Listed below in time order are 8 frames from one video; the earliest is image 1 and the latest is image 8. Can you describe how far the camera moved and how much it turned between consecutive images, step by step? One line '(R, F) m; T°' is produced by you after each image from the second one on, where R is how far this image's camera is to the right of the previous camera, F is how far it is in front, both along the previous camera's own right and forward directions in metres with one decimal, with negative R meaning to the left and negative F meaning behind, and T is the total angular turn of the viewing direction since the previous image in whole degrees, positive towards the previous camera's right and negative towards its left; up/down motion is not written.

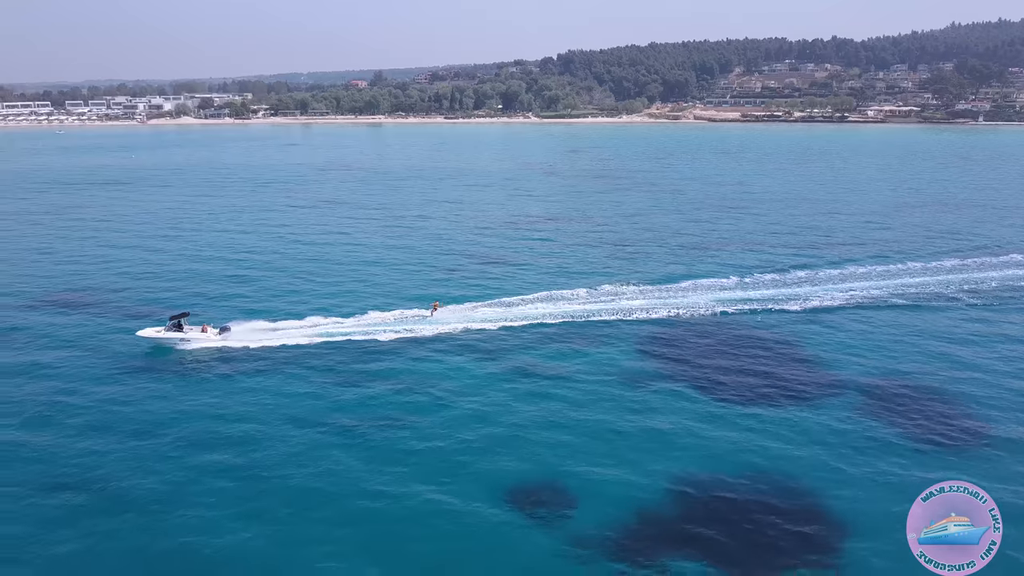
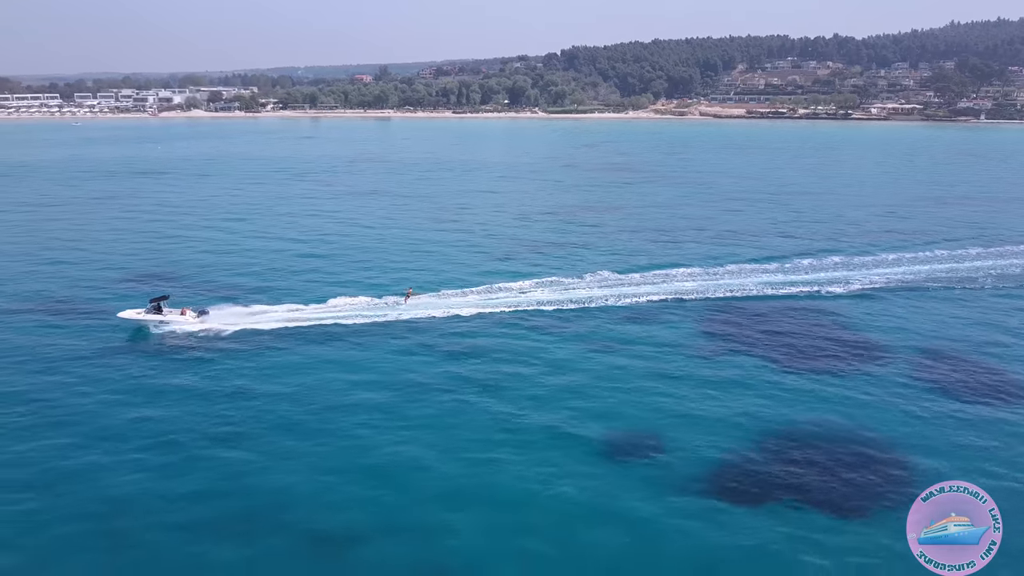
(-3.6, -3.2) m; 0°
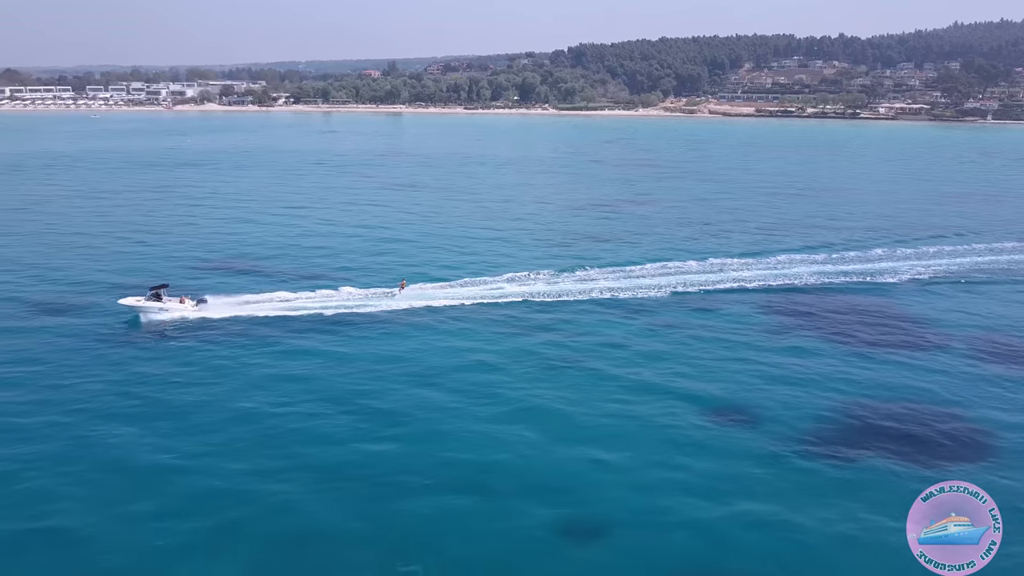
(-4.0, -2.6) m; 0°
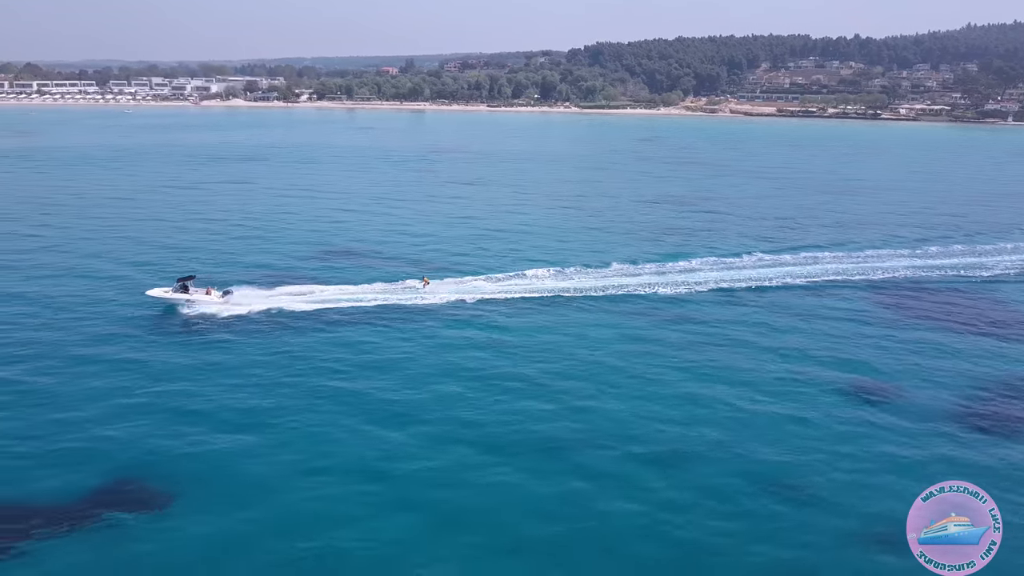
(-6.1, -2.4) m; 0°
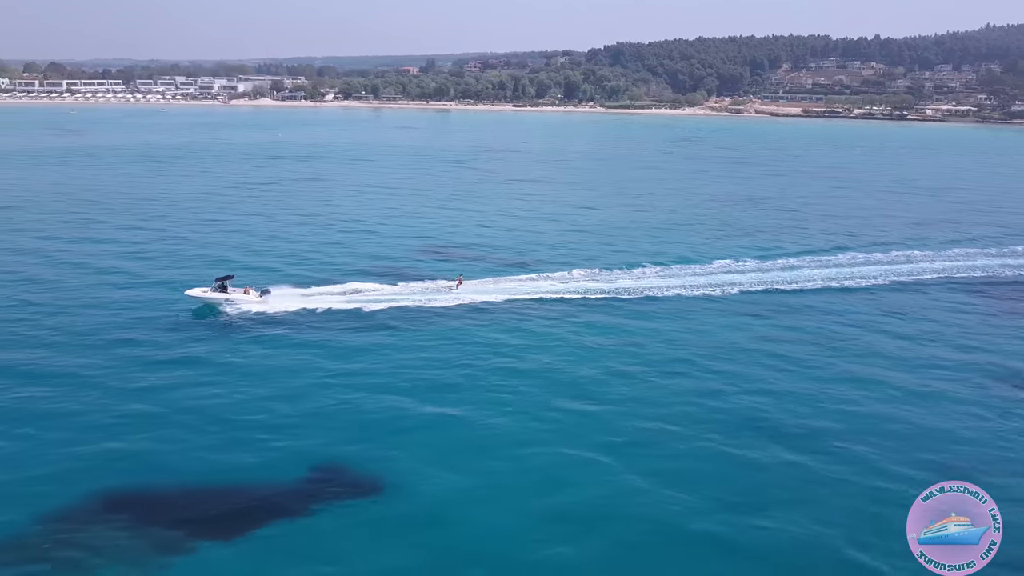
(-5.6, -1.5) m; -1°
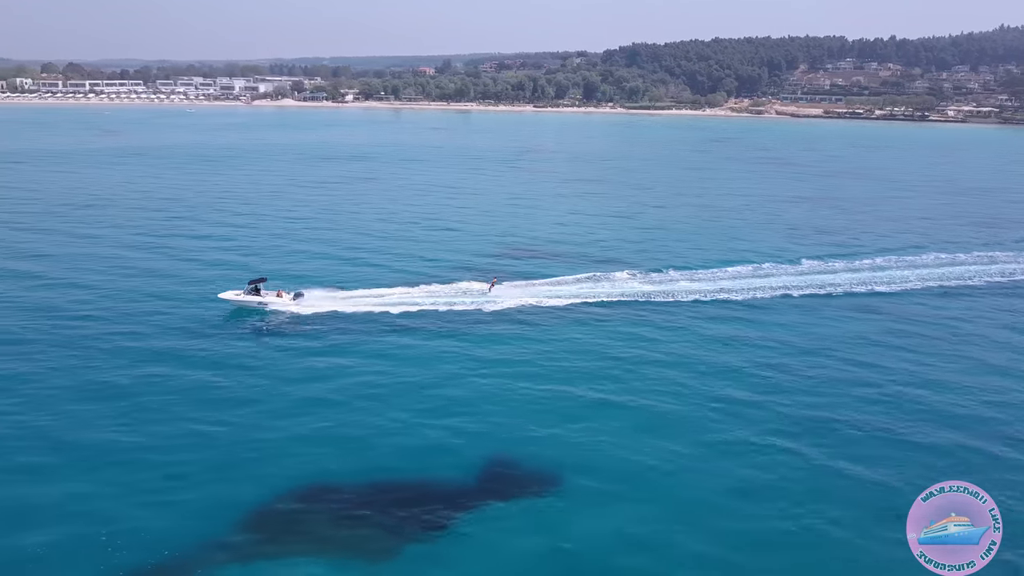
(-5.2, -1.0) m; 0°
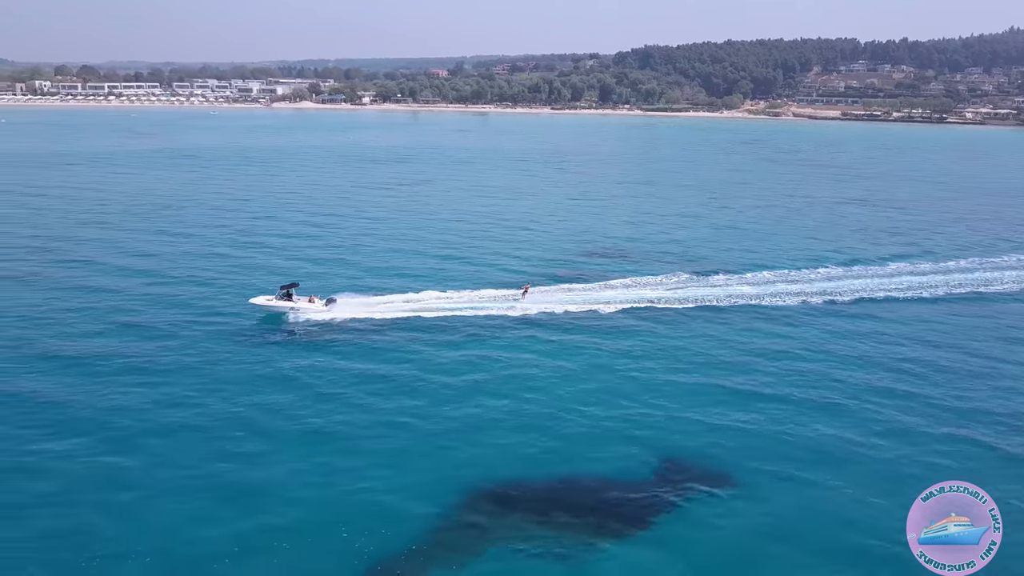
(-5.4, -0.9) m; 0°
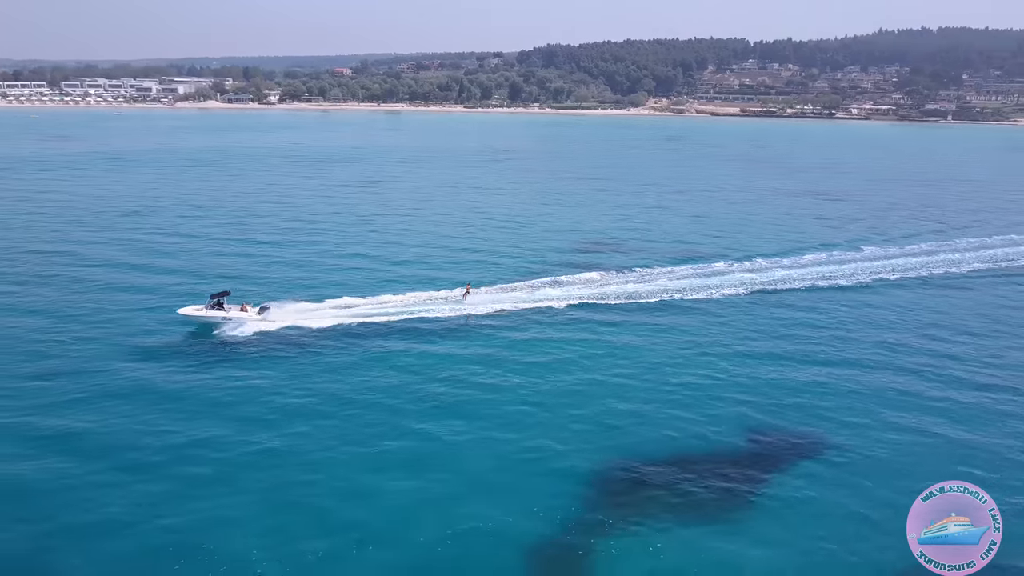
(-7.2, -1.9) m; +7°
